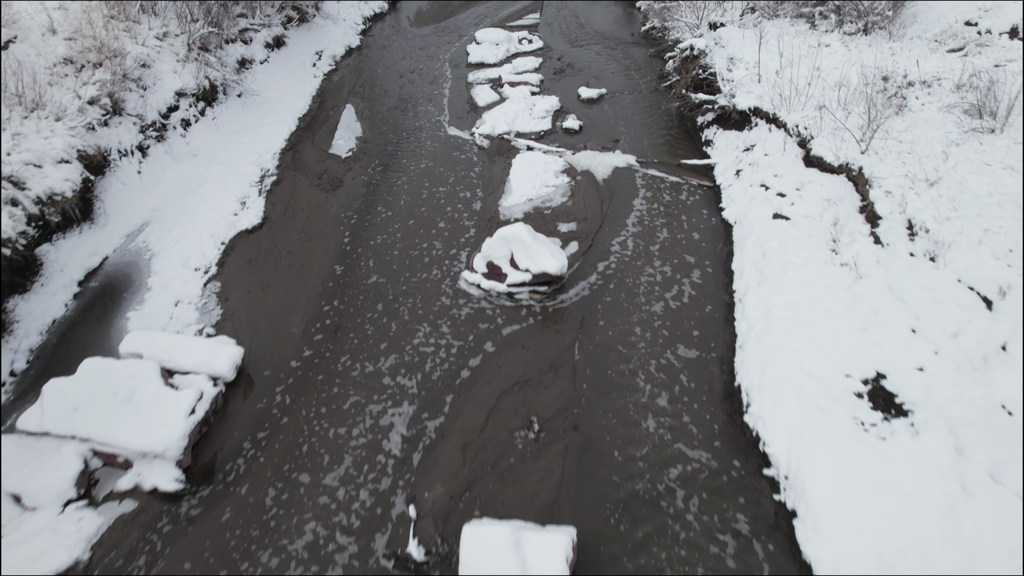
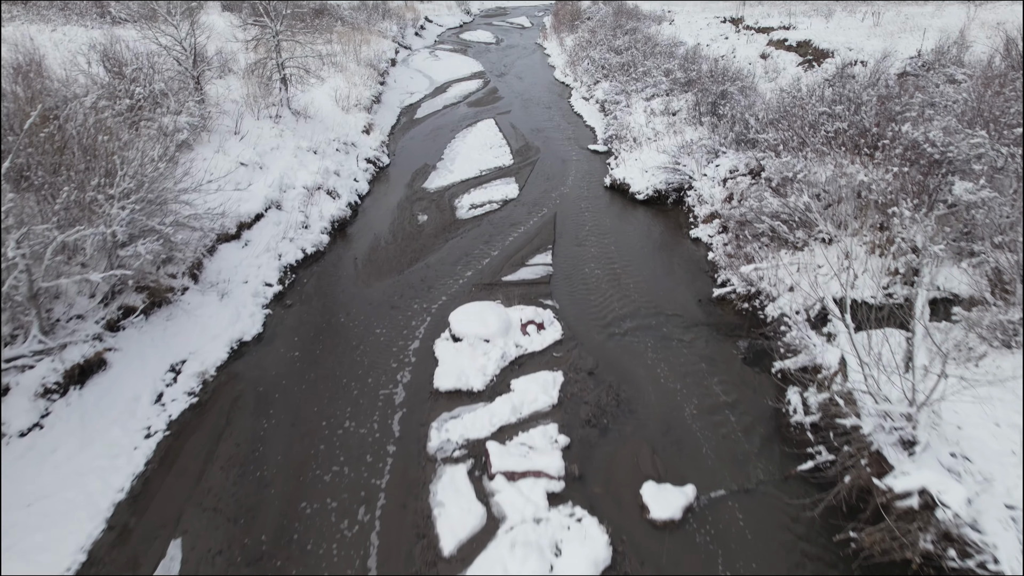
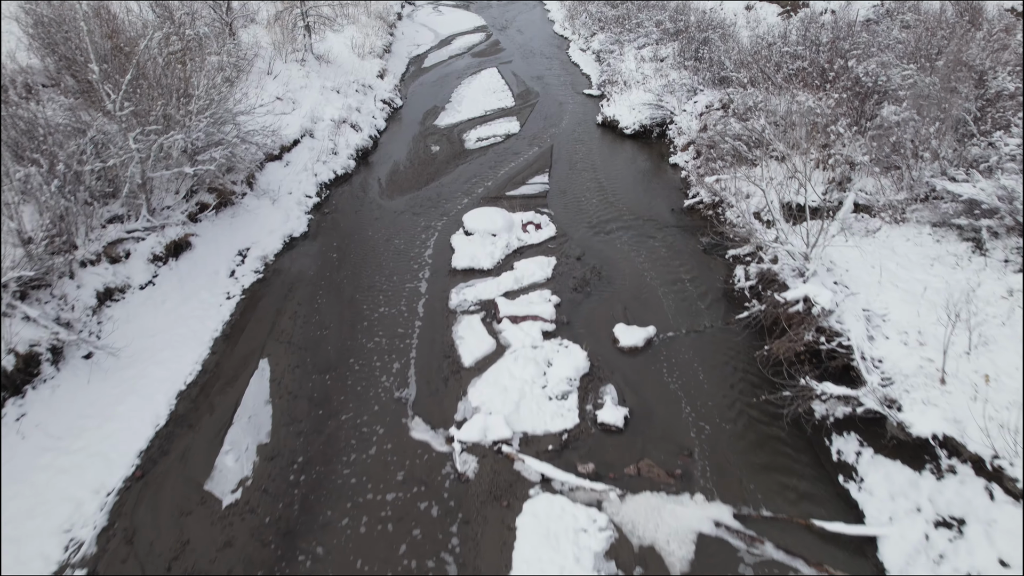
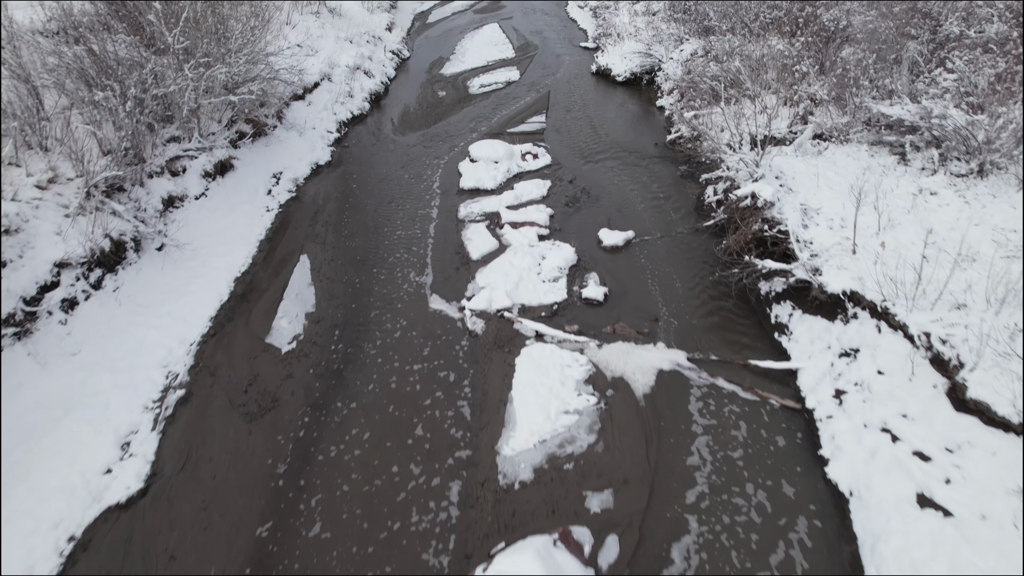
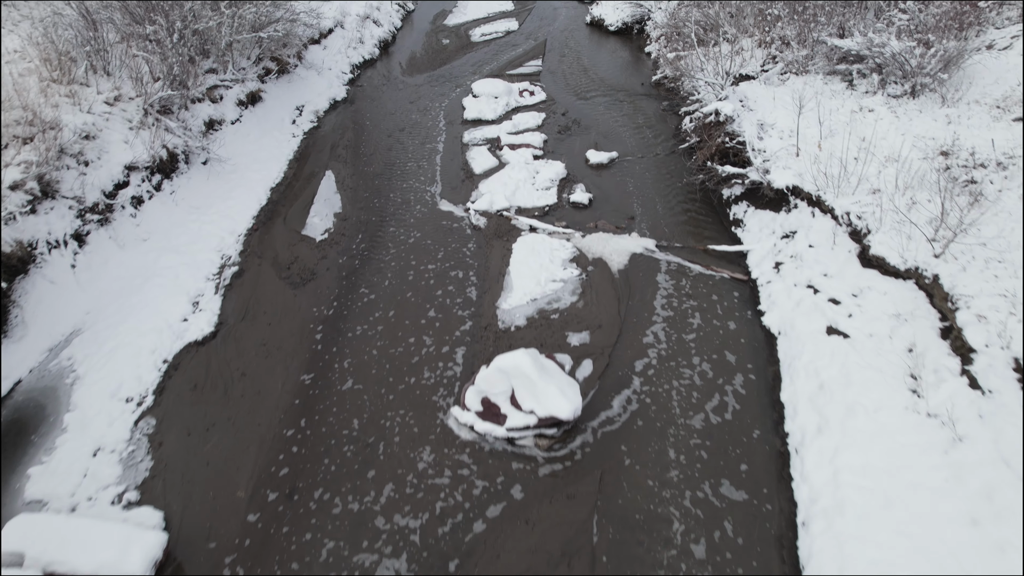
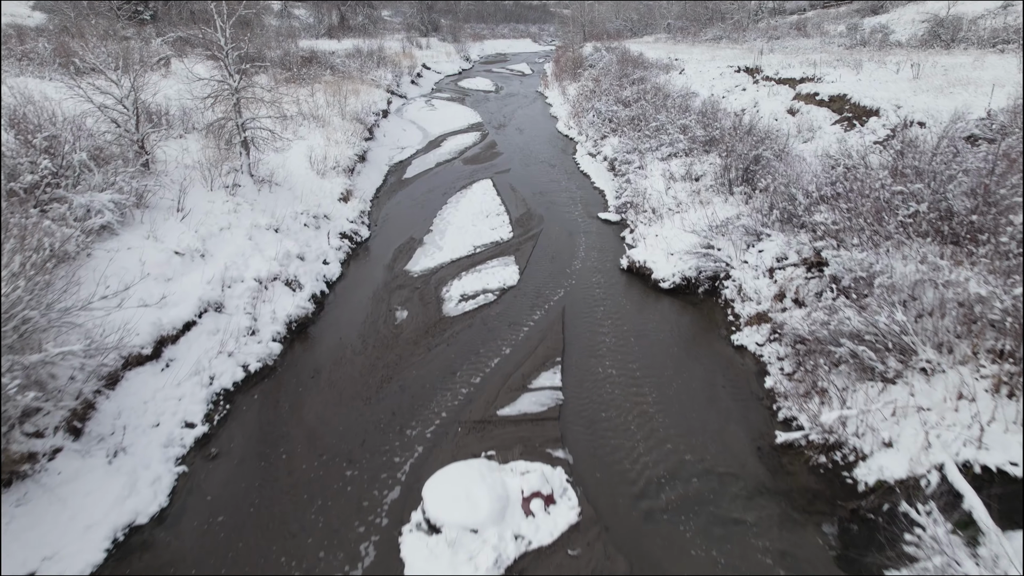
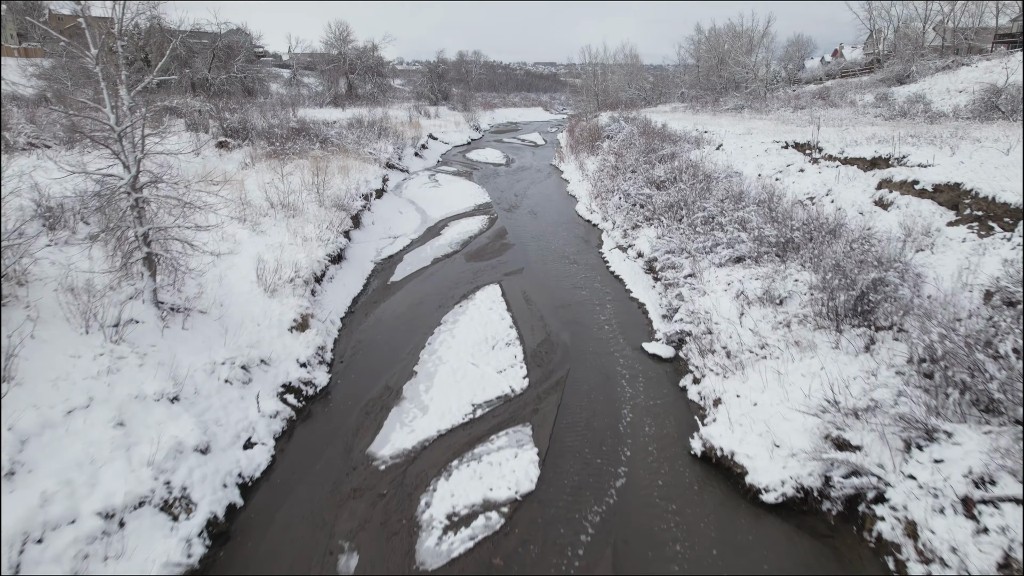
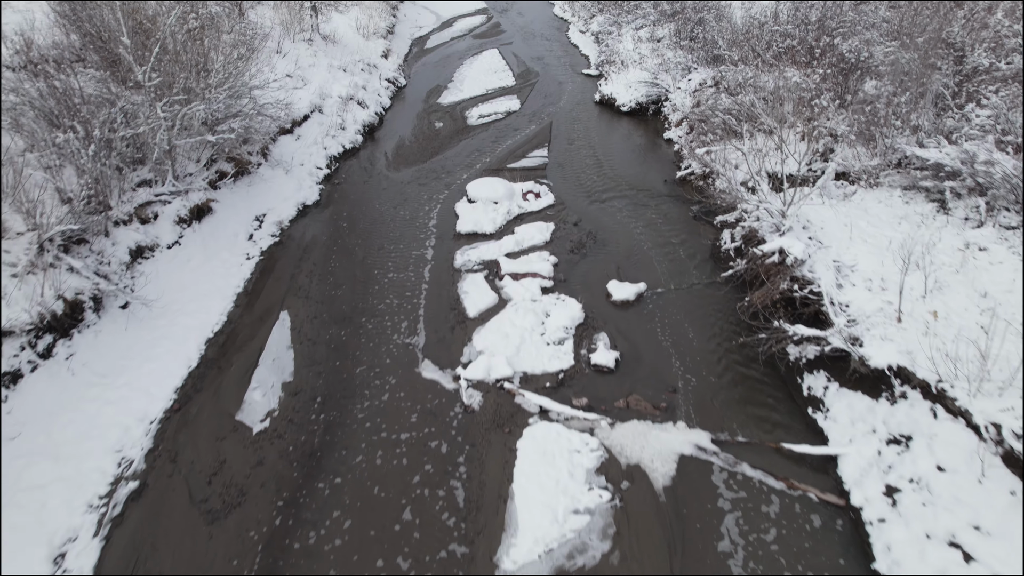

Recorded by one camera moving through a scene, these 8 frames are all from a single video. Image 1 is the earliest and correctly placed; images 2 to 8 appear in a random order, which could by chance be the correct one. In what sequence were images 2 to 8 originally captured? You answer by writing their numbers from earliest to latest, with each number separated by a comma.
5, 4, 8, 3, 2, 6, 7
